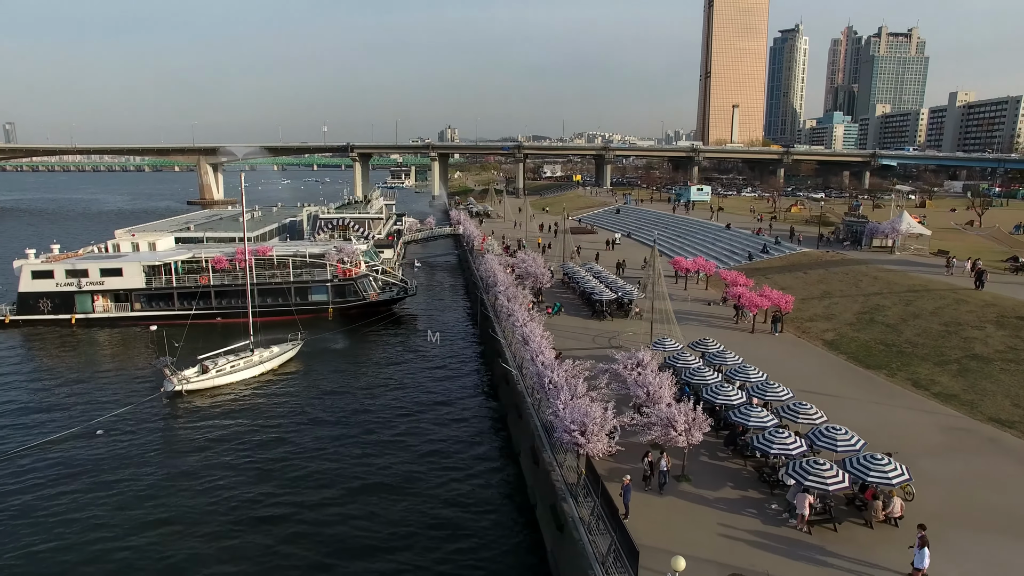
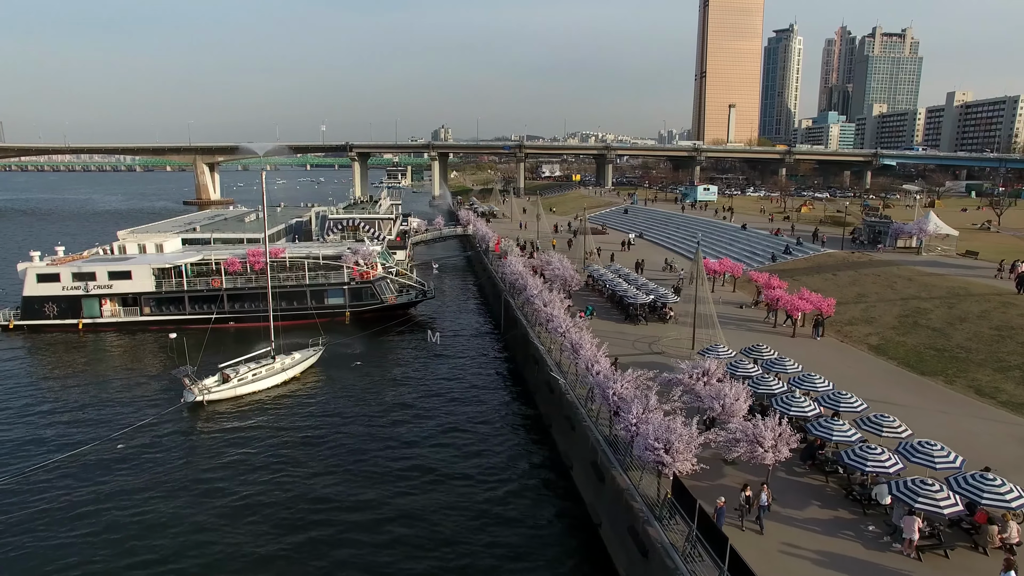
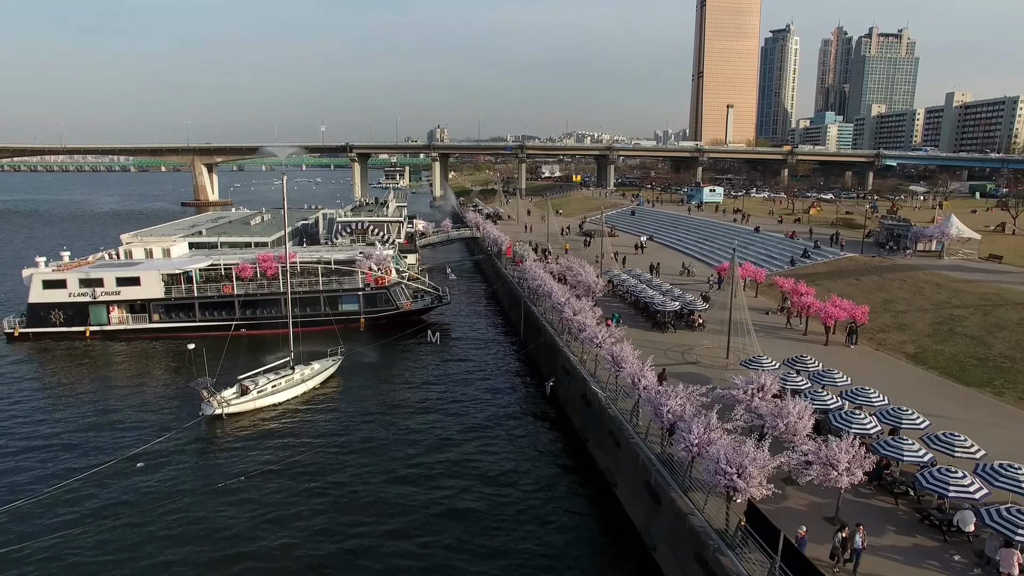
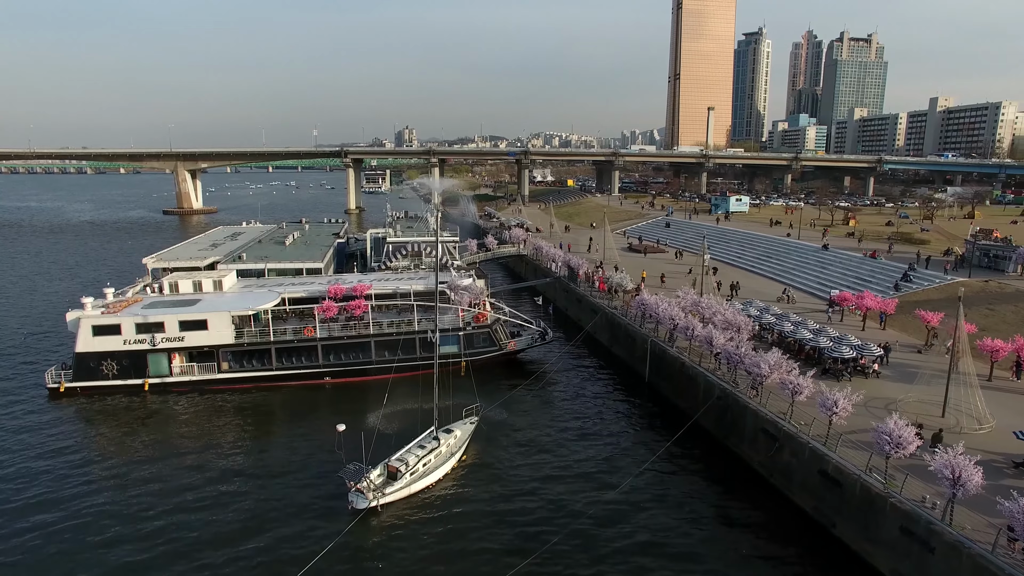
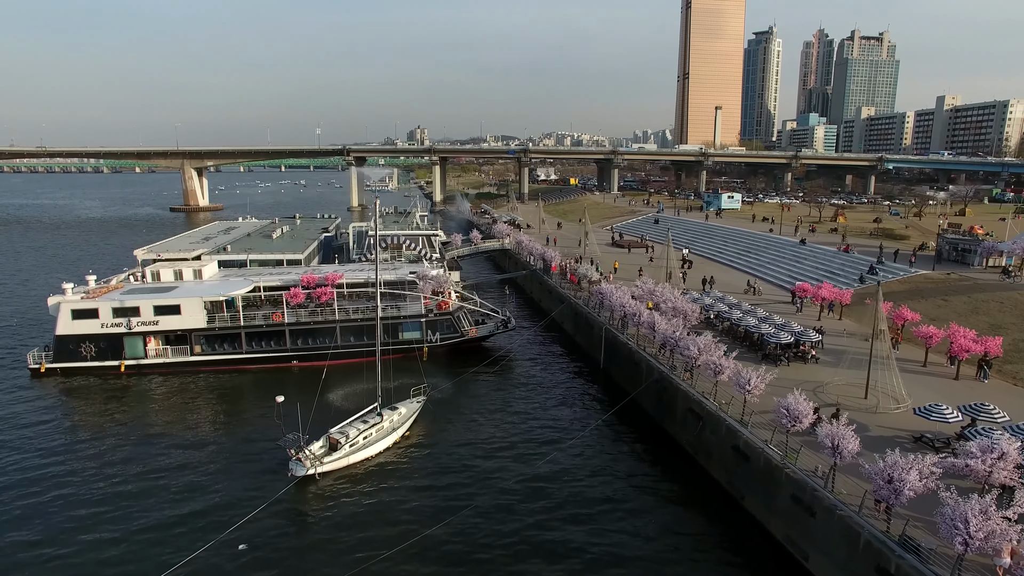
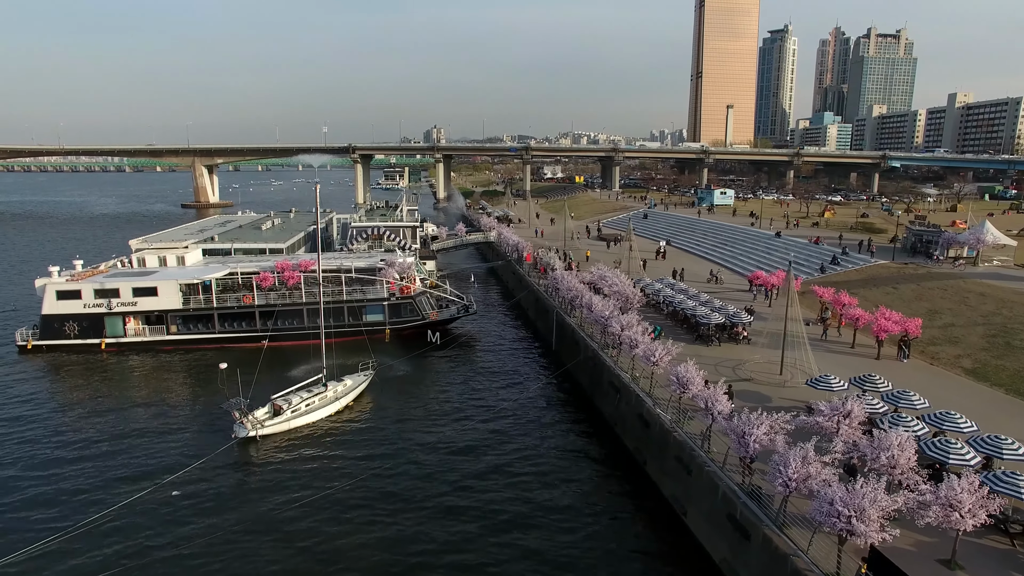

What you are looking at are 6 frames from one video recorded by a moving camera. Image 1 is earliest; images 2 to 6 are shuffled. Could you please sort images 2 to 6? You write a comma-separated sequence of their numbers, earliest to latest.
2, 3, 6, 5, 4
